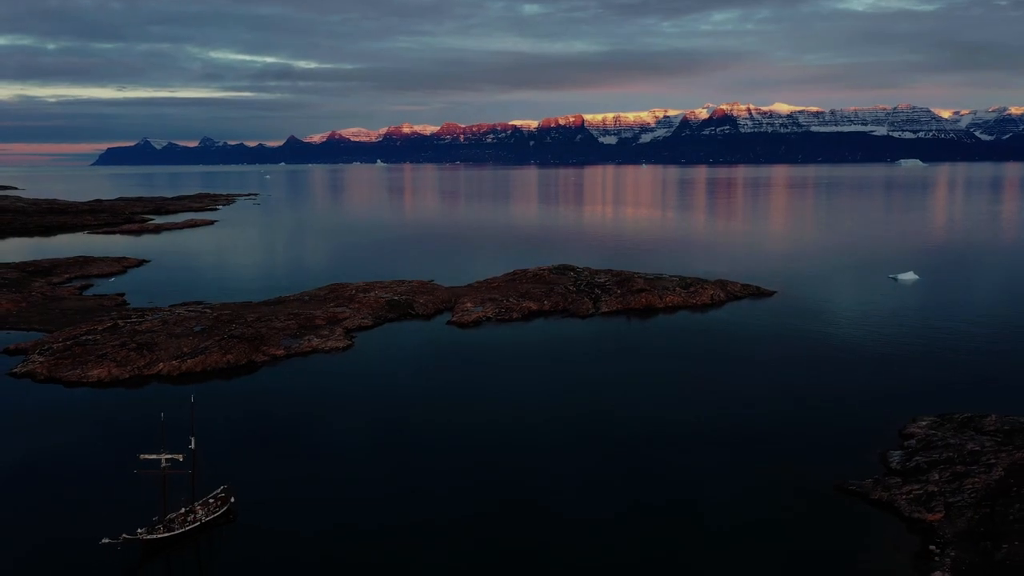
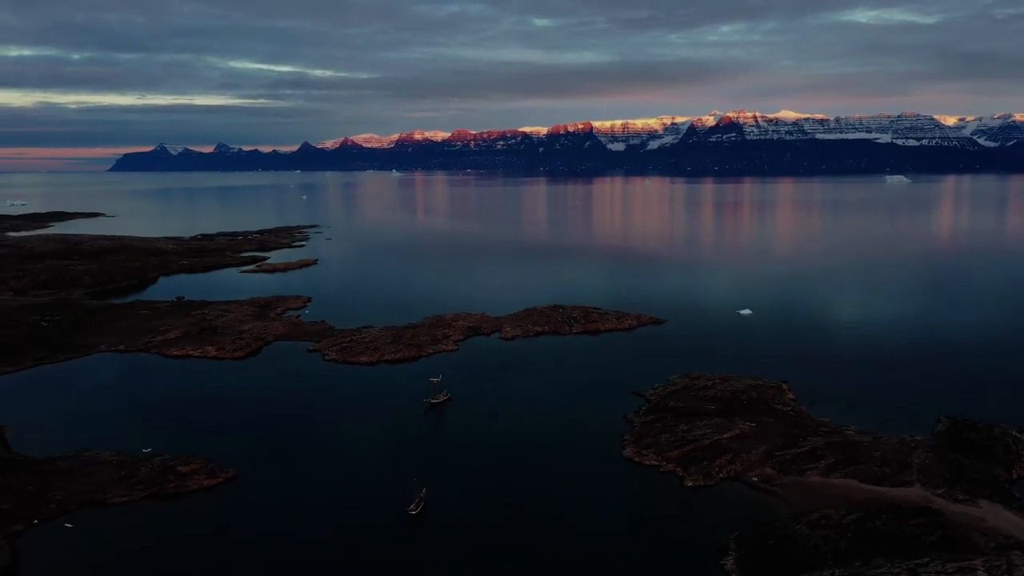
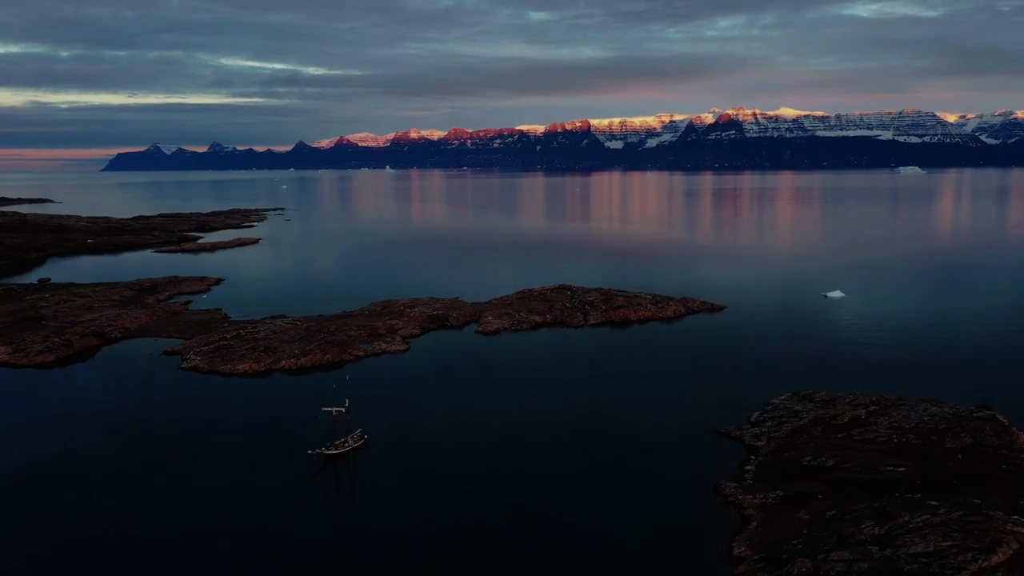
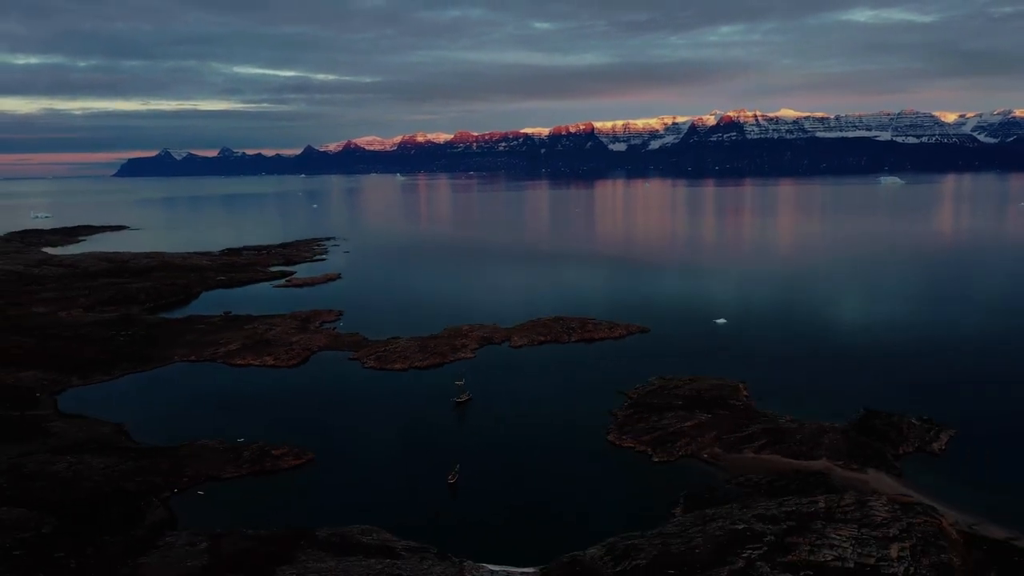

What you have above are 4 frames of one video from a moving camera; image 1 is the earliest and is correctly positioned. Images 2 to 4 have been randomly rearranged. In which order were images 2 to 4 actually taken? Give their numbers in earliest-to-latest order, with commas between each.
3, 2, 4
